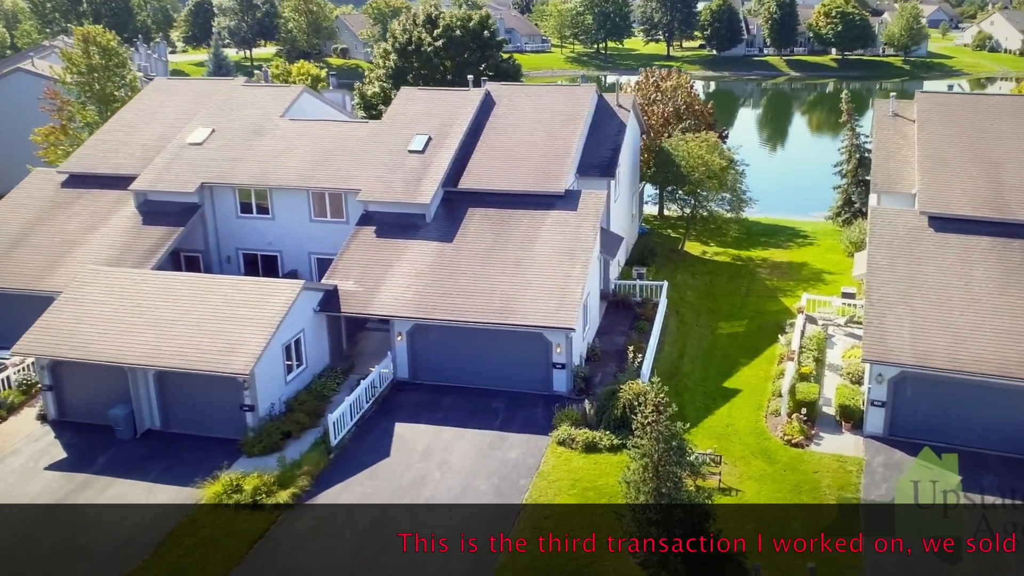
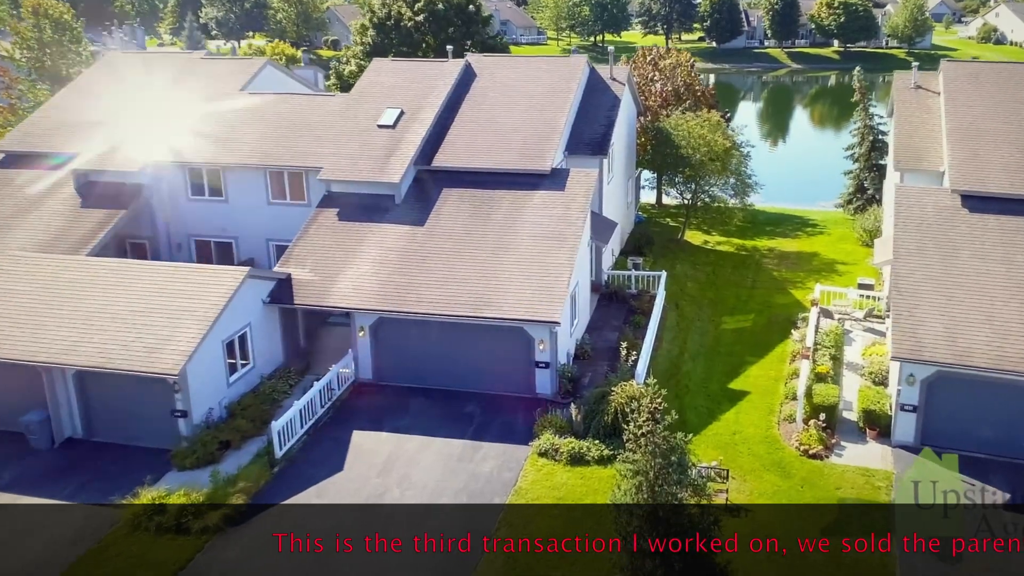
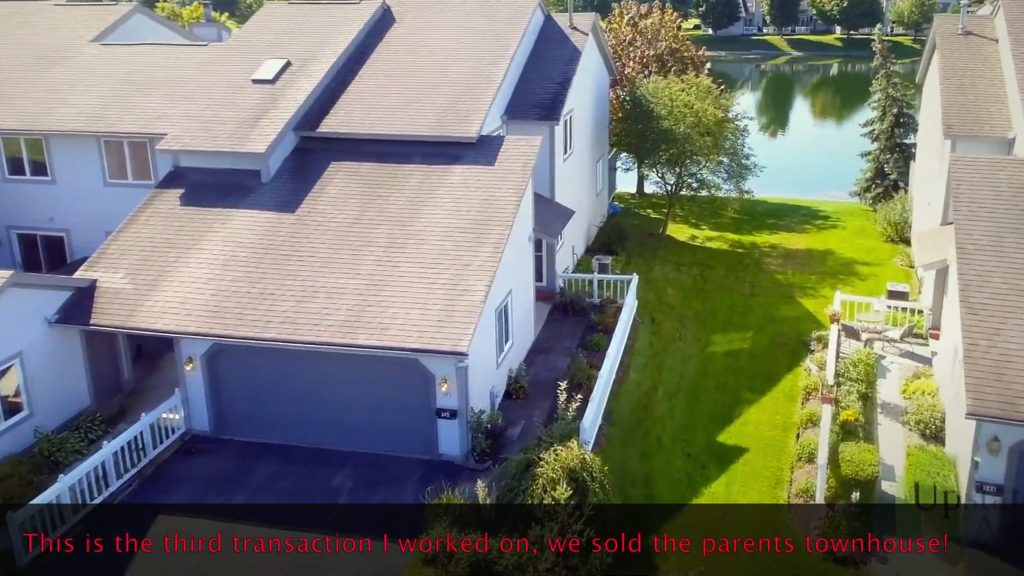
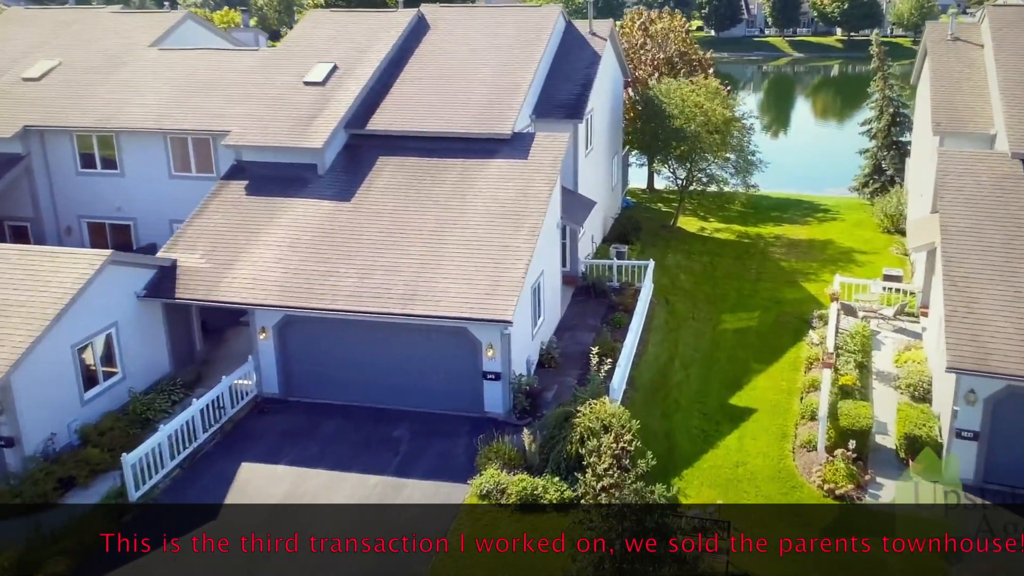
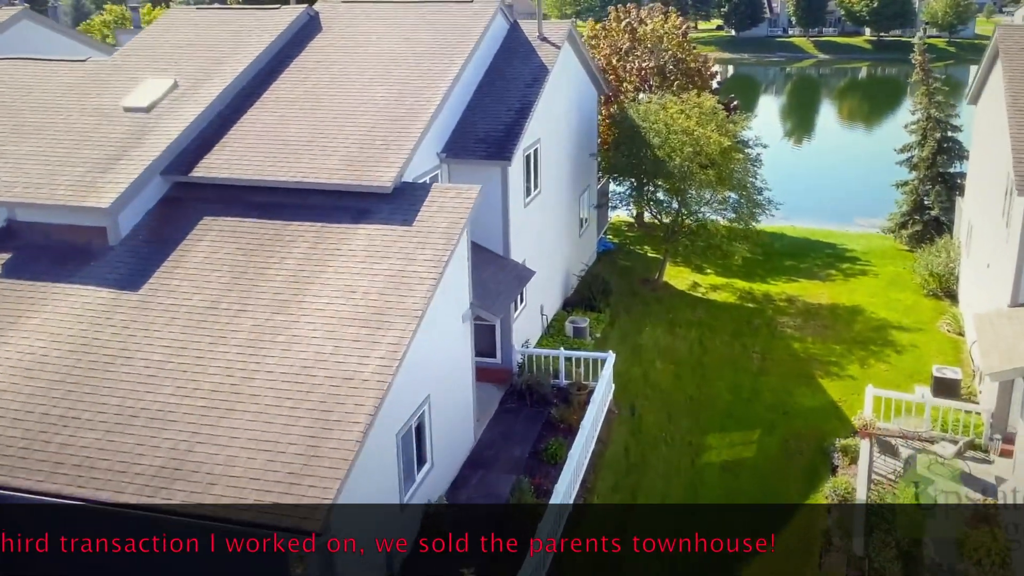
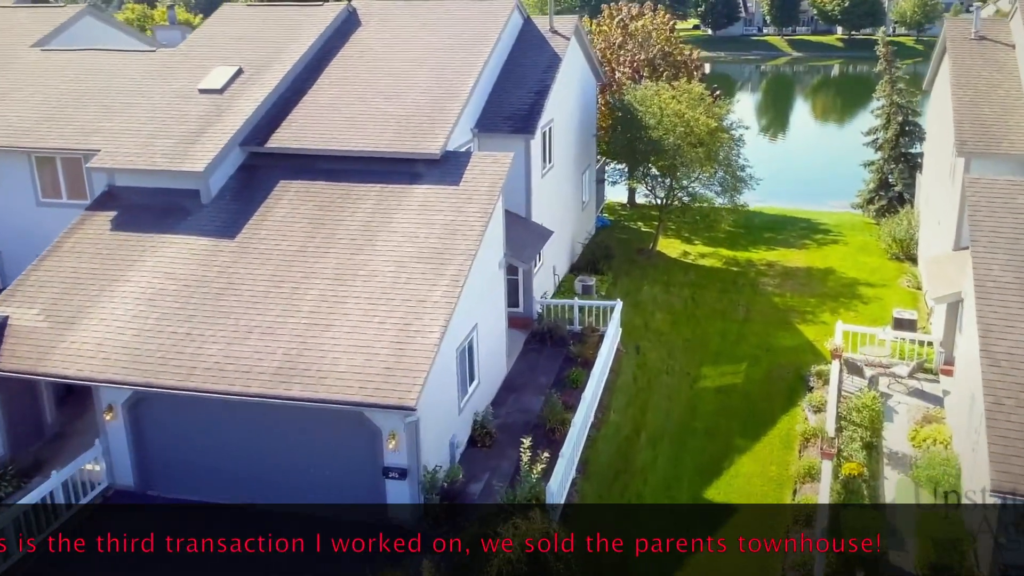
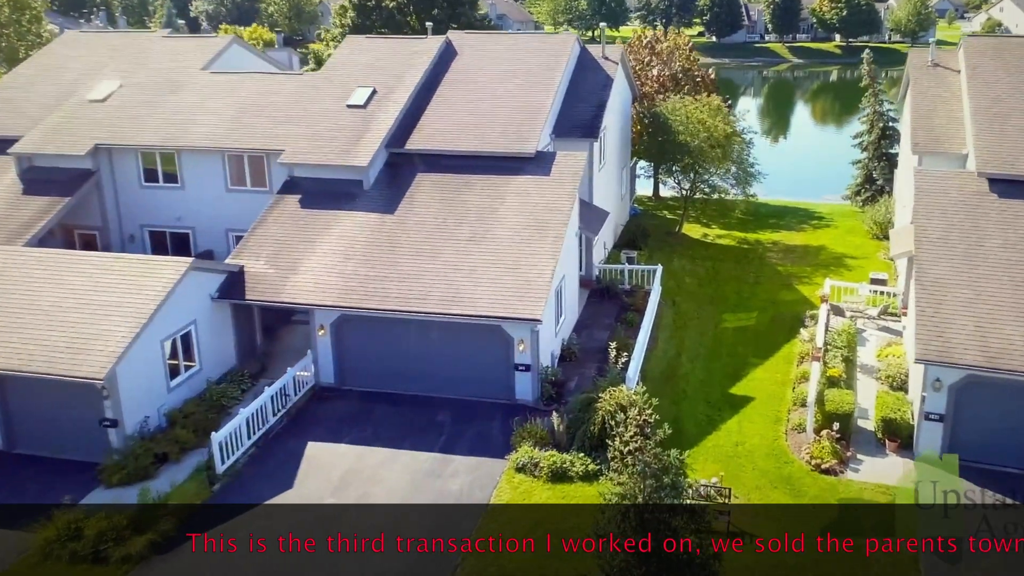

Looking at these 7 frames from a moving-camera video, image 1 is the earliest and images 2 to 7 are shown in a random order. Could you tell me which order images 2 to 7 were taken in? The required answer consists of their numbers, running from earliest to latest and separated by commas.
2, 7, 4, 3, 6, 5
